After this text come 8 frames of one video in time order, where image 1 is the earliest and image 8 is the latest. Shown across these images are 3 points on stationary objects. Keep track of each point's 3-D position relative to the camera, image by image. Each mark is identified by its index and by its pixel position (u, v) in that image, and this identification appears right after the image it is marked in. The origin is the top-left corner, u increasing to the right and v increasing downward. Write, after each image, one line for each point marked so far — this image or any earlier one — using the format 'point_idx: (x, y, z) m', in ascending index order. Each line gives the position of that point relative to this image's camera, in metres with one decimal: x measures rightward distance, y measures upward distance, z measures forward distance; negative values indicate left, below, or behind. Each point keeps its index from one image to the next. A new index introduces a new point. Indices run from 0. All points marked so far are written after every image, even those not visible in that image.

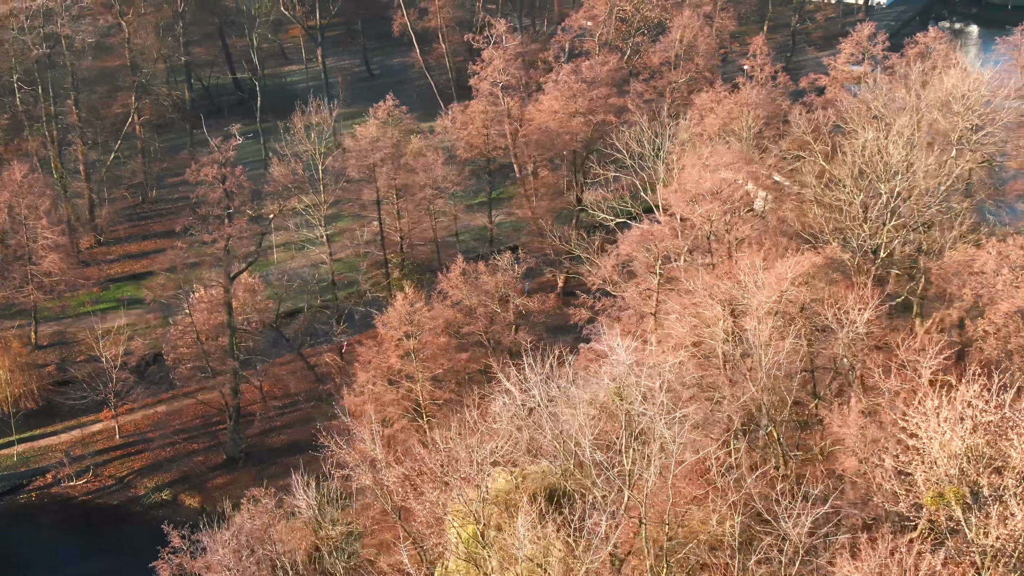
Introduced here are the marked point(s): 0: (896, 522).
0: (+4.5, -2.7, +17.0) m
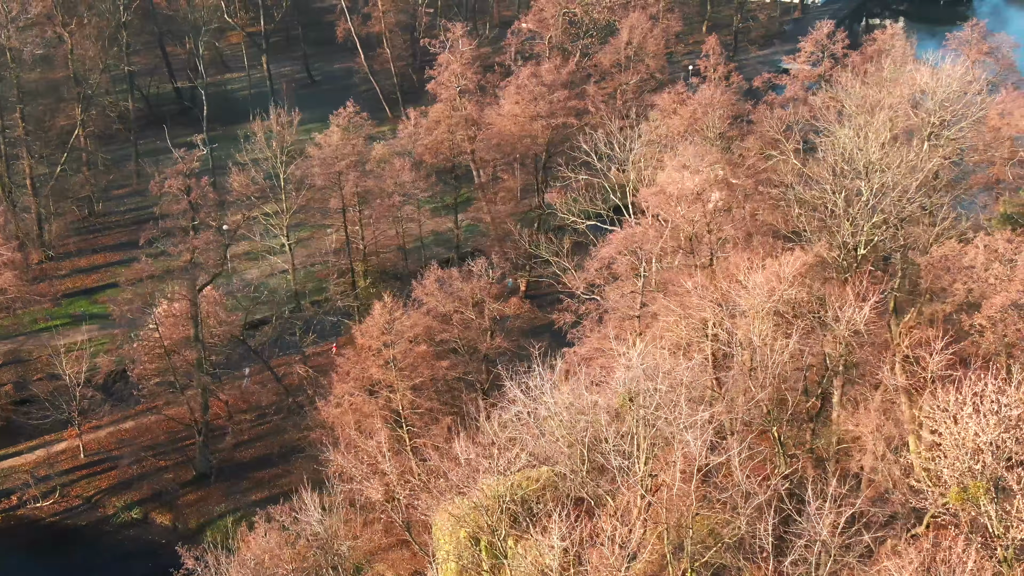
0: (+4.7, -2.7, +17.1) m
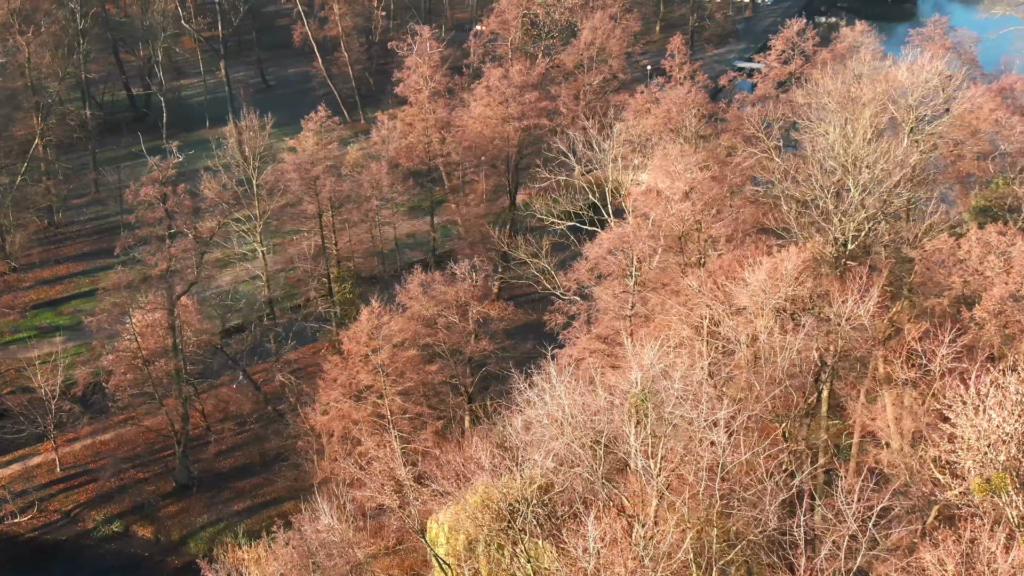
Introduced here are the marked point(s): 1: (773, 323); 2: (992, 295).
0: (+4.9, -2.6, +17.2) m
1: (+3.5, -0.5, +19.2) m
2: (+6.5, -0.1, +19.8) m
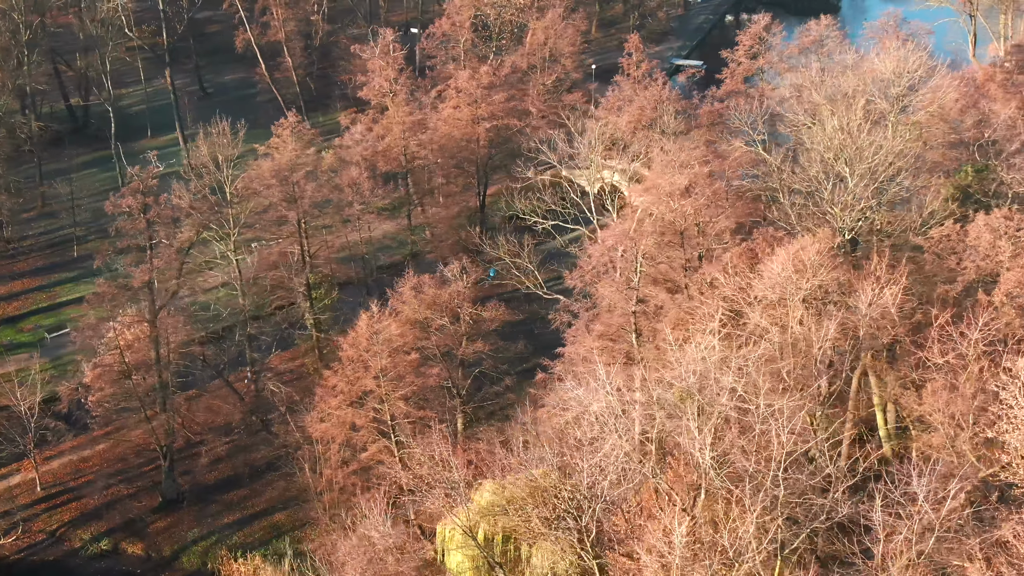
0: (+5.6, -2.4, +17.5) m
1: (+4.0, -0.4, +19.4) m
2: (+6.9, +0.1, +20.2) m
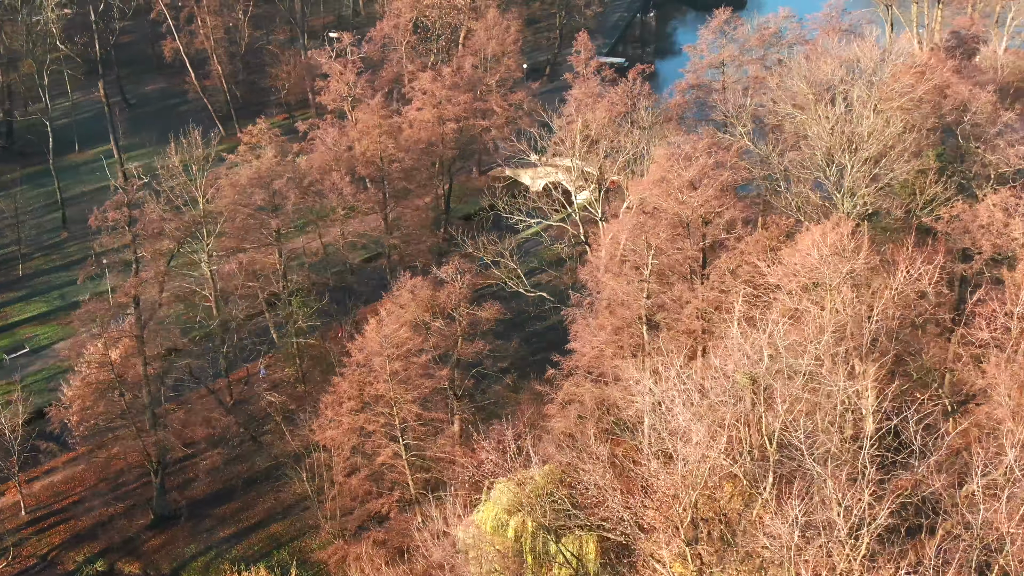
0: (+6.5, -2.1, +18.1) m
1: (+4.7, -0.2, +19.9) m
2: (+7.5, +0.5, +20.9) m
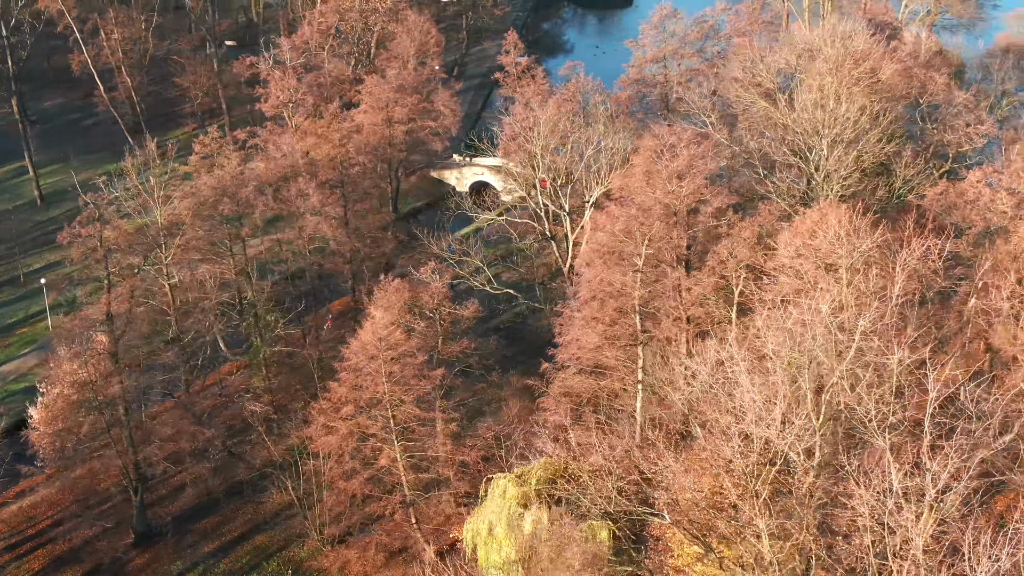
0: (+7.3, -1.7, +19.0) m
1: (+5.2, +0.1, +20.6) m
2: (+7.8, +0.9, +21.8) m
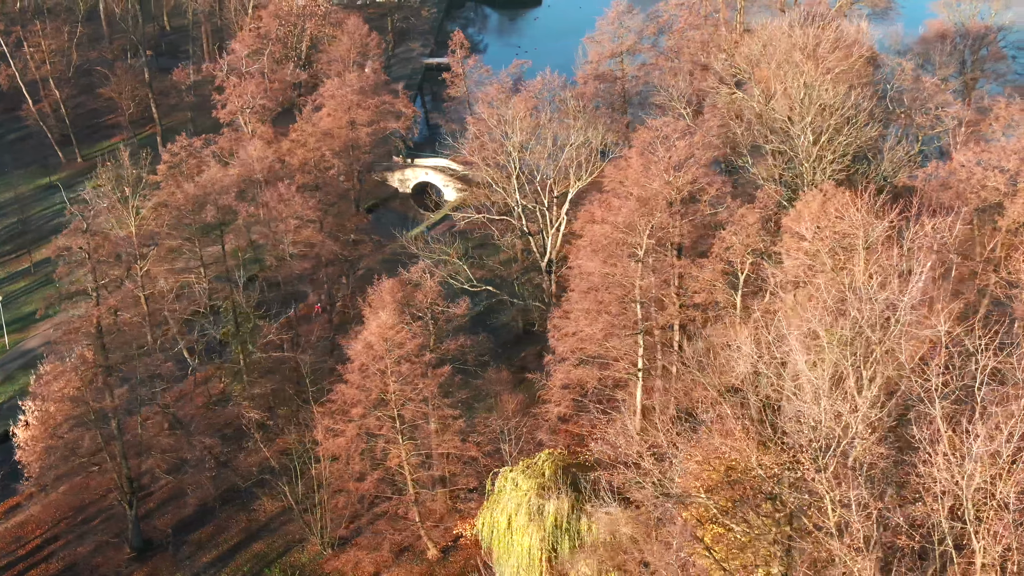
0: (+8.0, -1.3, +19.9) m
1: (+5.6, +0.5, +21.3) m
2: (+8.2, +1.3, +22.8) m
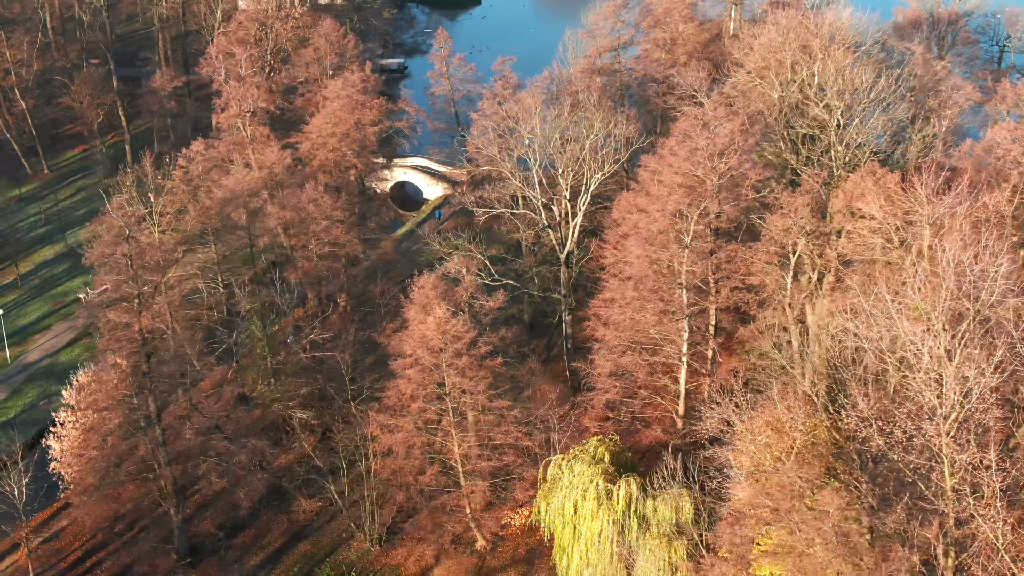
0: (+9.4, -0.8, +21.0) m
1: (+6.9, +0.9, +22.2) m
2: (+9.3, +1.8, +23.9) m
